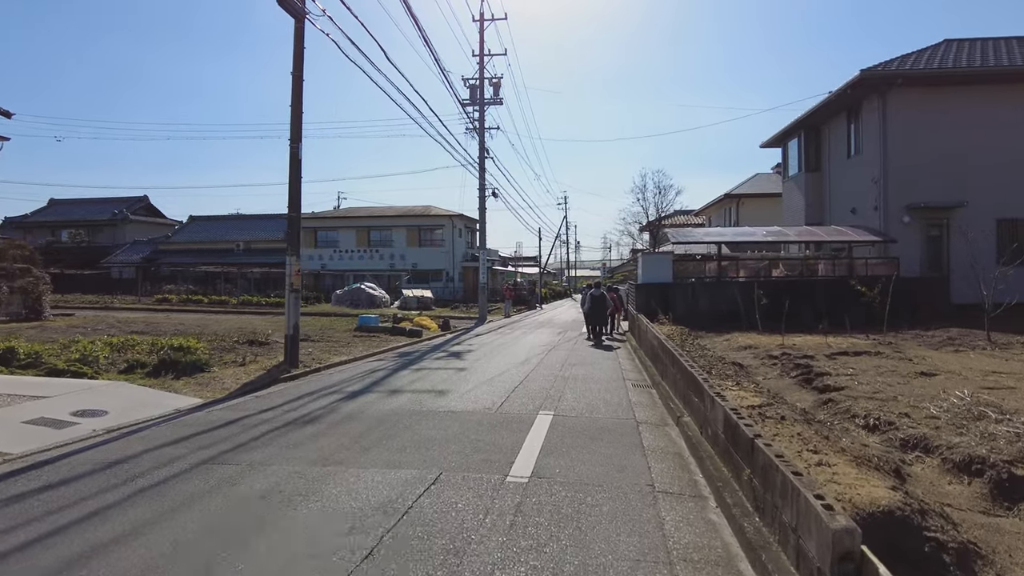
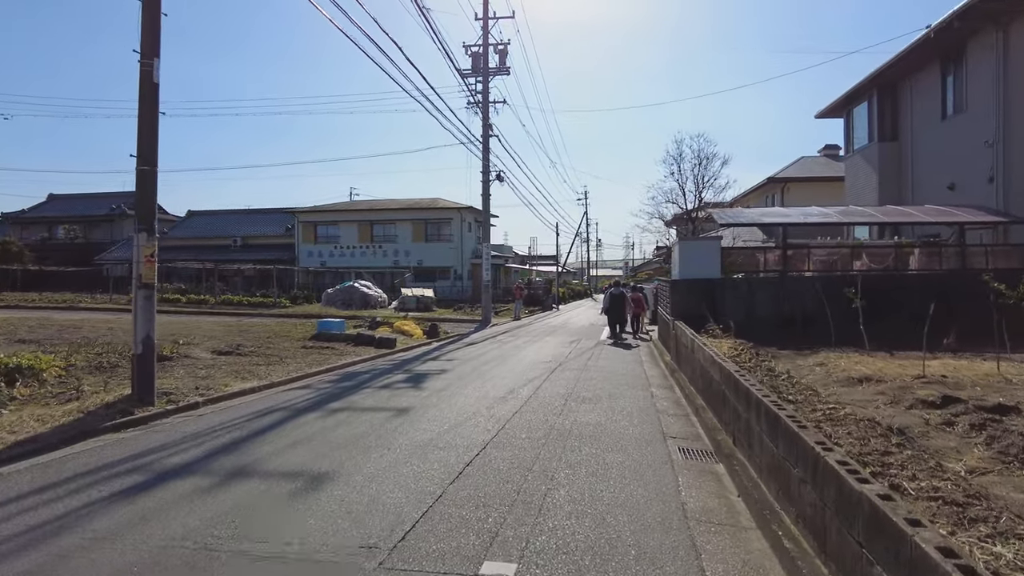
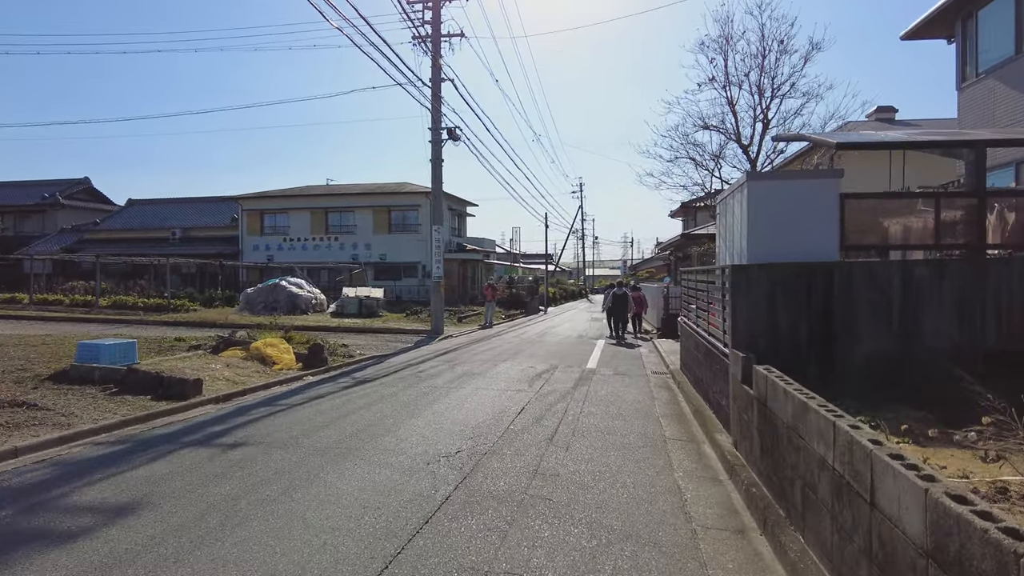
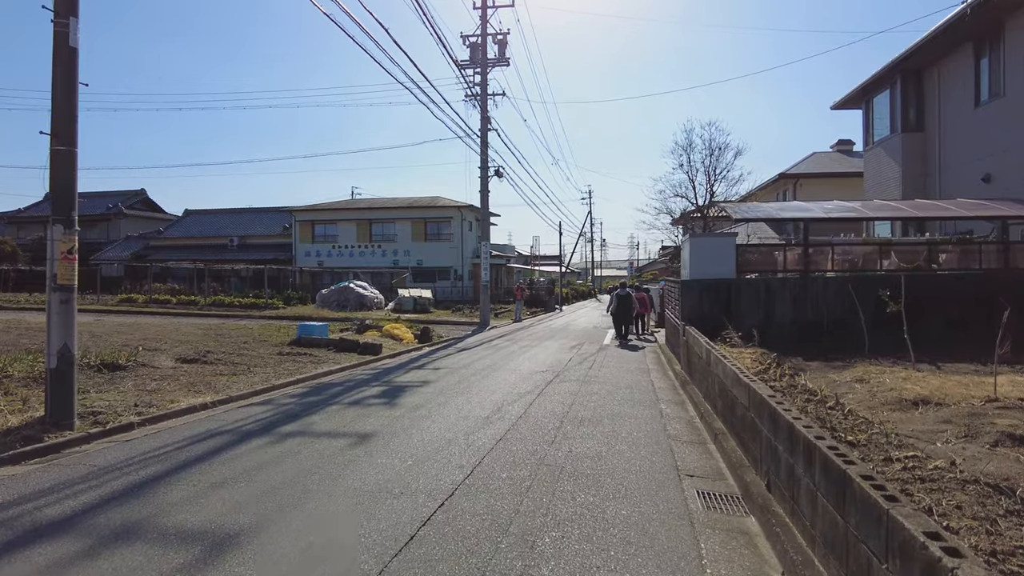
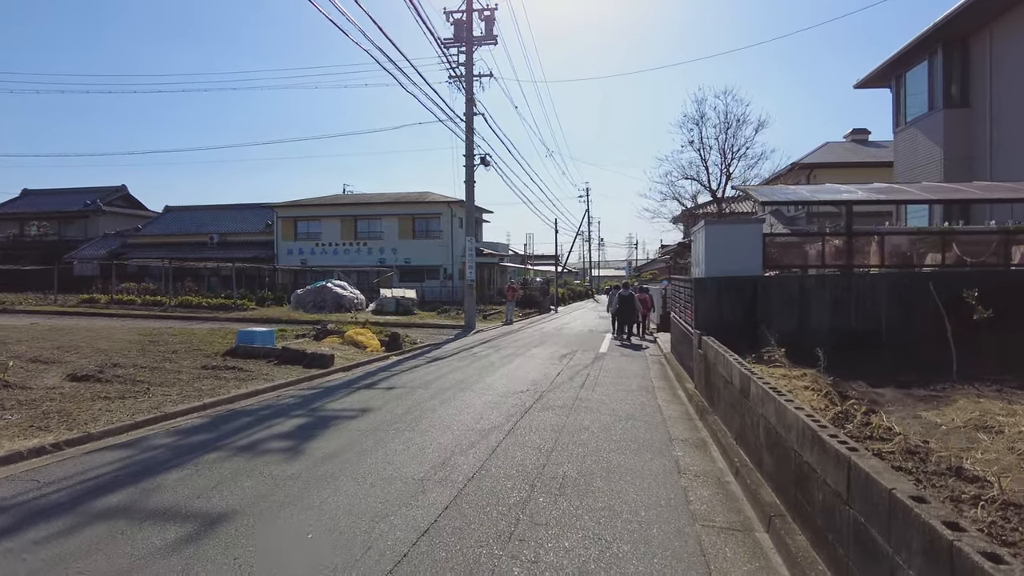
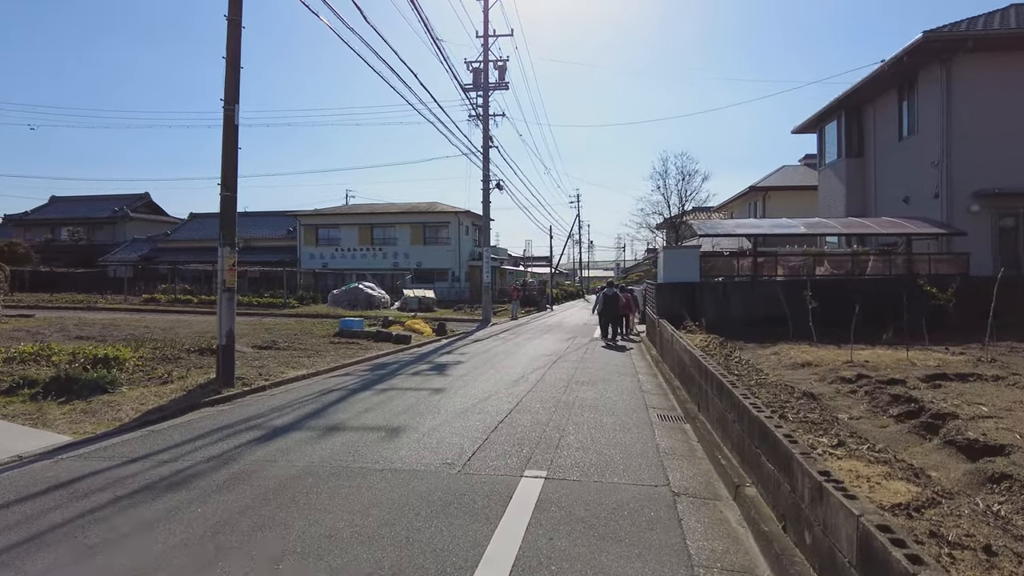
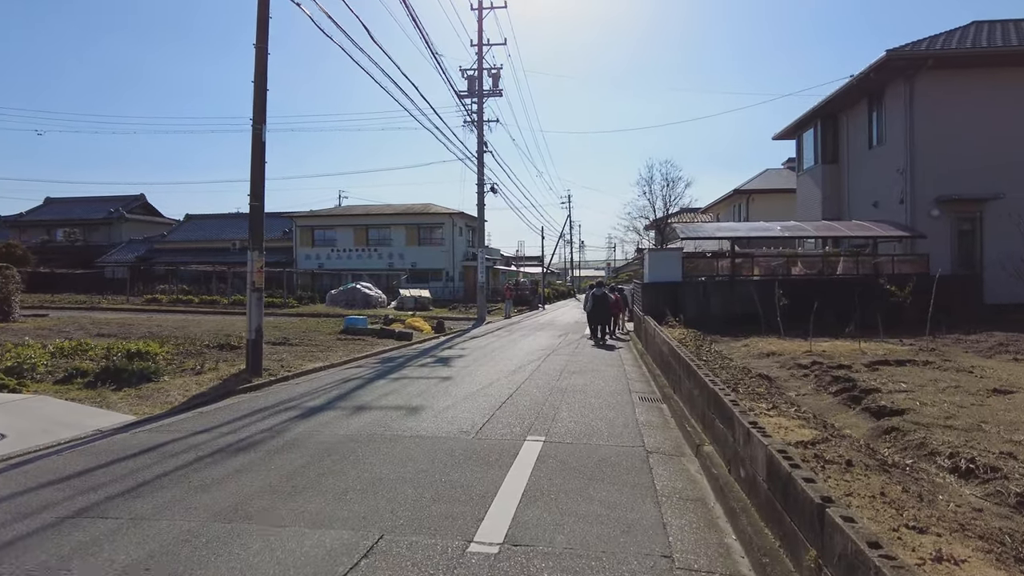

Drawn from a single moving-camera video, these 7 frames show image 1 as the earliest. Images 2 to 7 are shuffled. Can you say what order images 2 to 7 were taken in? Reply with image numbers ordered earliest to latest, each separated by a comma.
7, 6, 2, 4, 5, 3
